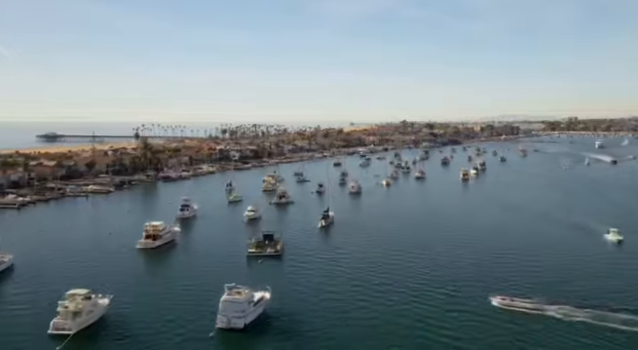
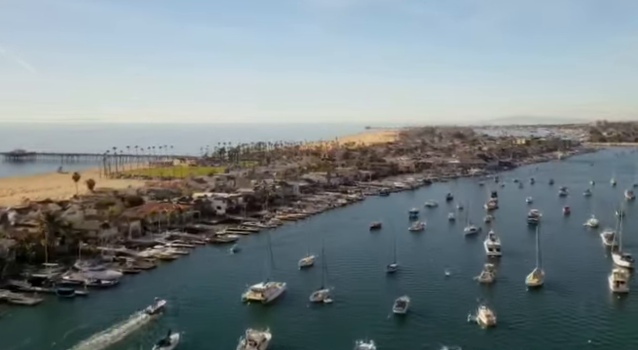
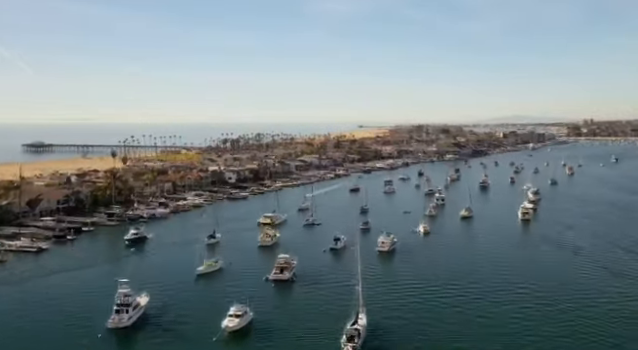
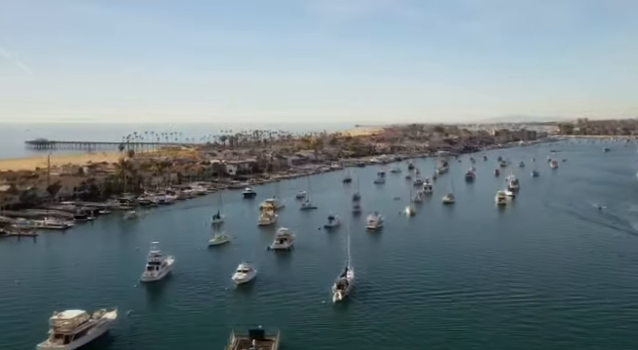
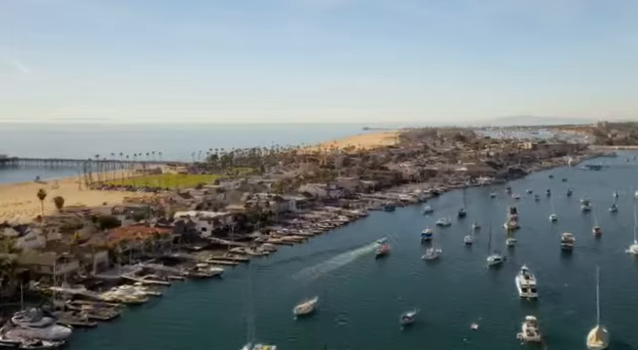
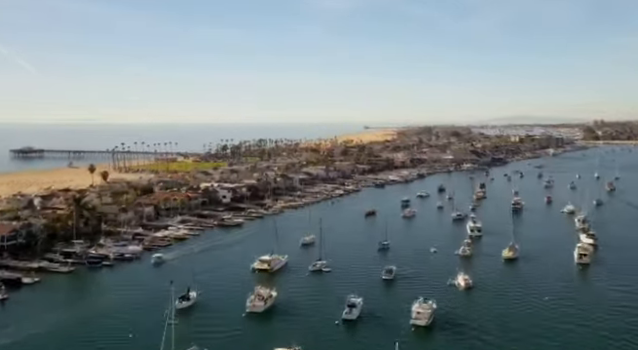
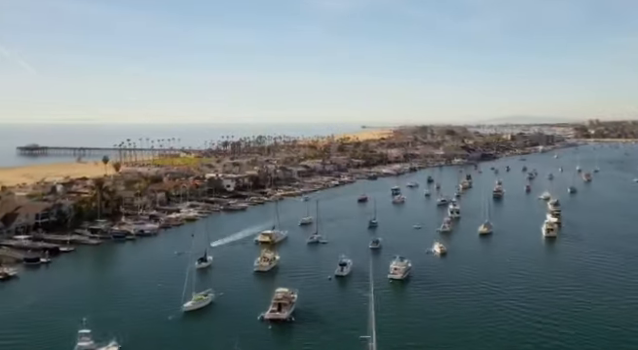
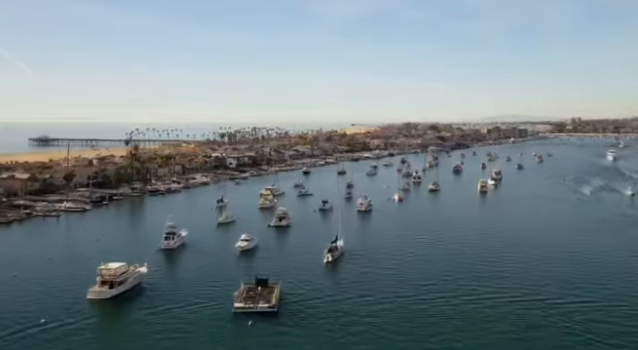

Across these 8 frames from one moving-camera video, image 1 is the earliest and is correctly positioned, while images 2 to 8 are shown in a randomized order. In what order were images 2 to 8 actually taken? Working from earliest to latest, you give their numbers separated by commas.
8, 4, 3, 7, 6, 2, 5
